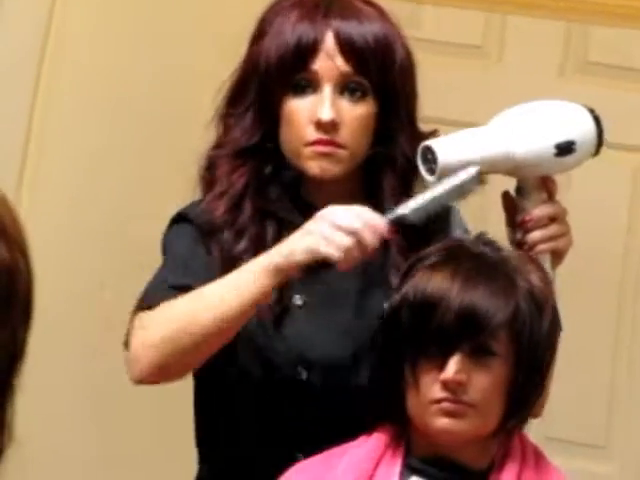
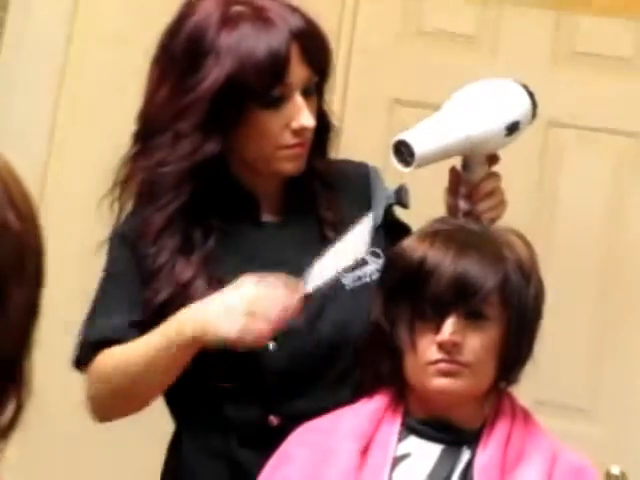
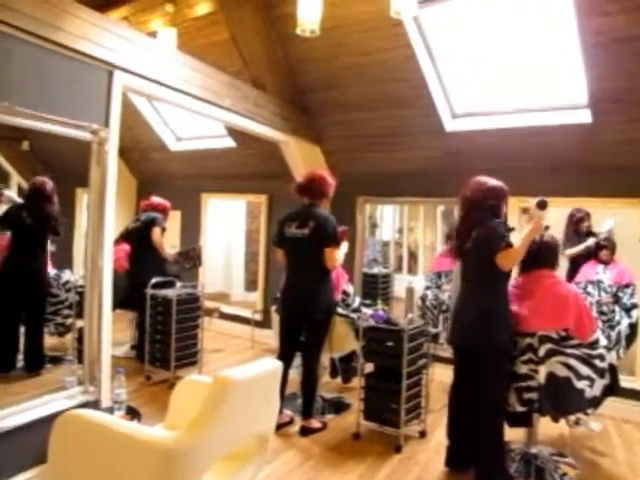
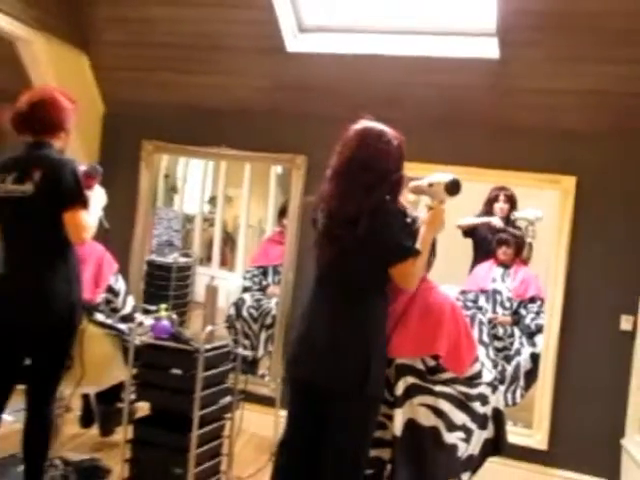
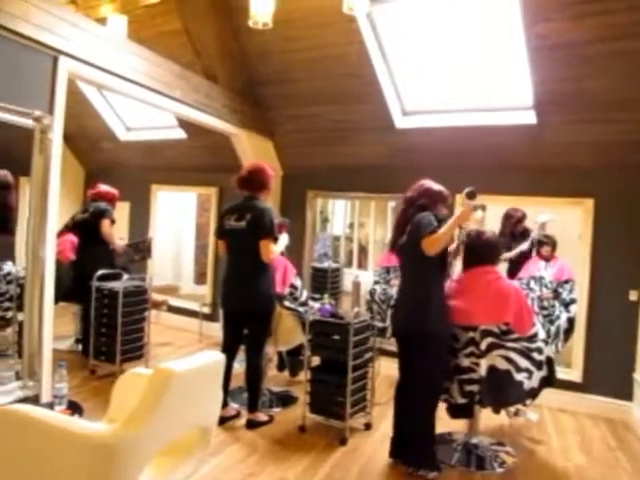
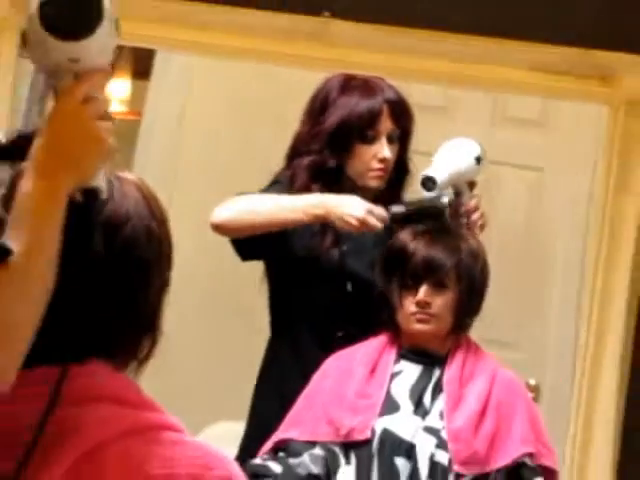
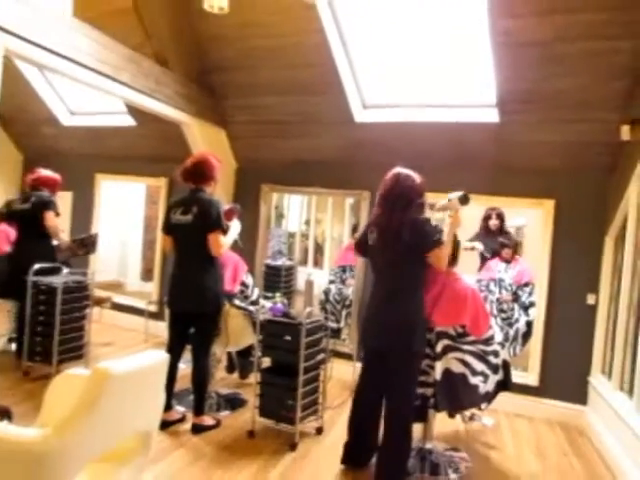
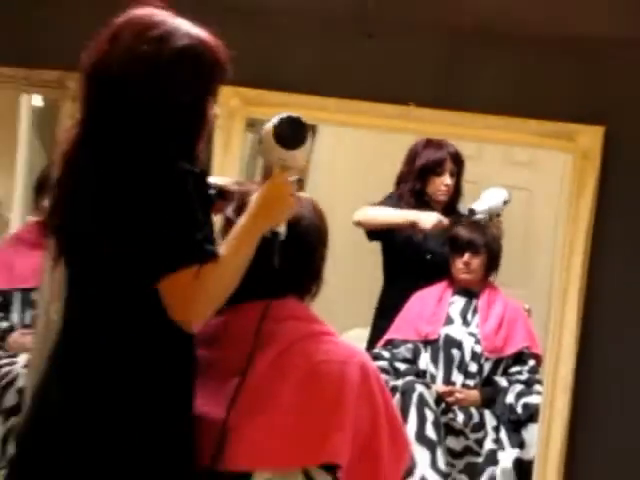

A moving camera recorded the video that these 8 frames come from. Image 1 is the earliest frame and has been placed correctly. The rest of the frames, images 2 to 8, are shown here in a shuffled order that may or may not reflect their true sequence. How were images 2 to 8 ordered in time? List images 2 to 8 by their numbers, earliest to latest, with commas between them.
2, 6, 8, 4, 7, 5, 3
